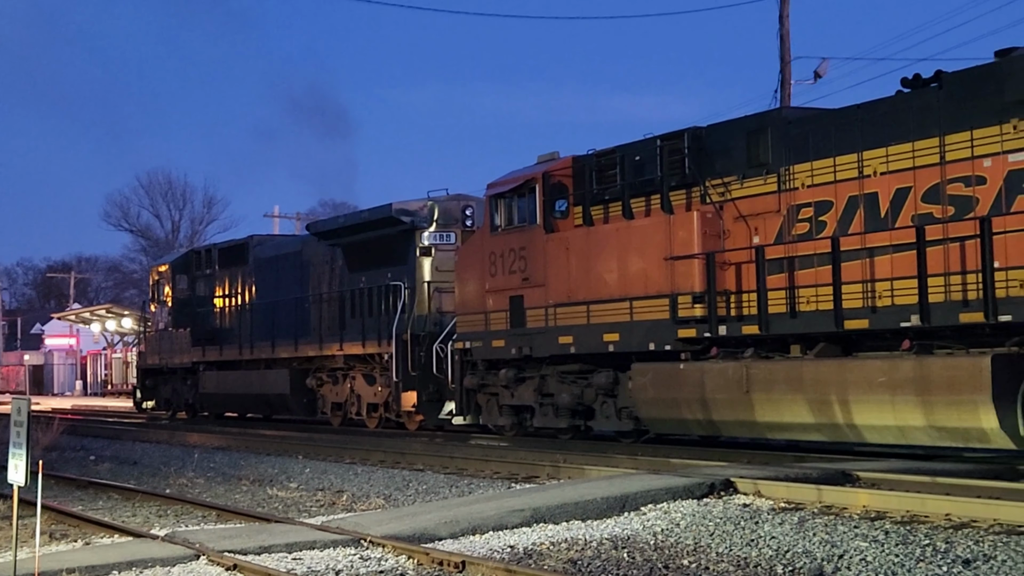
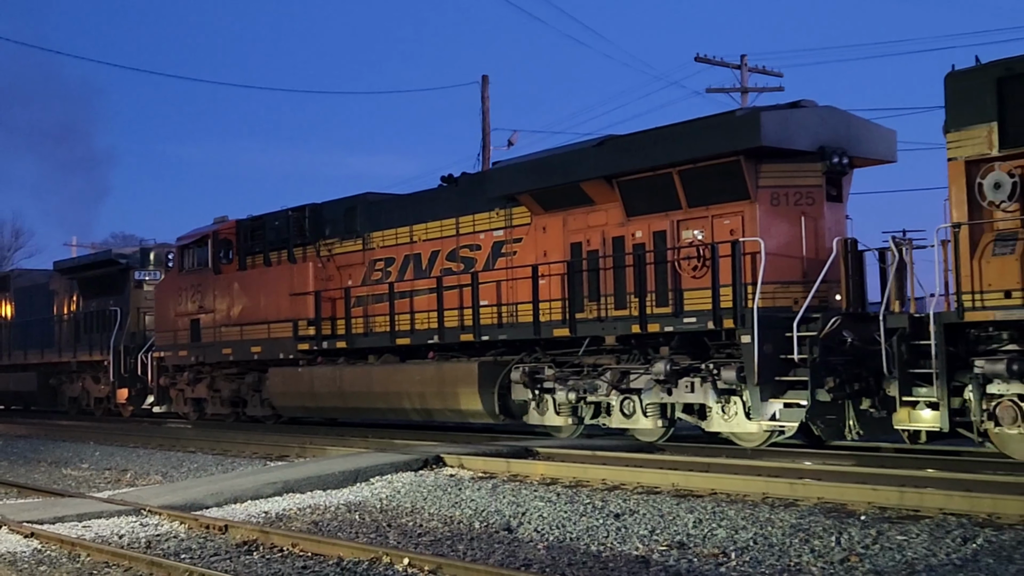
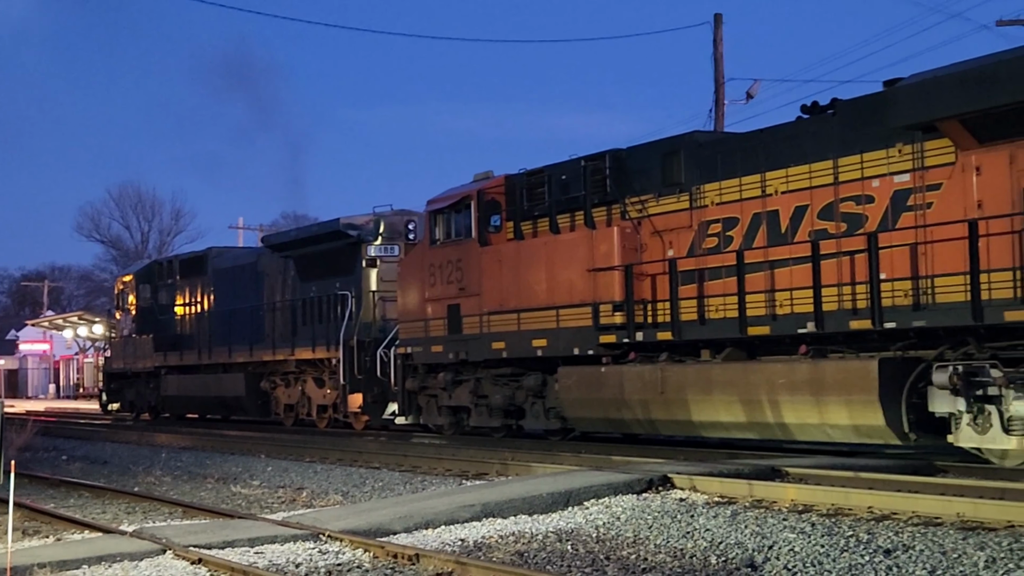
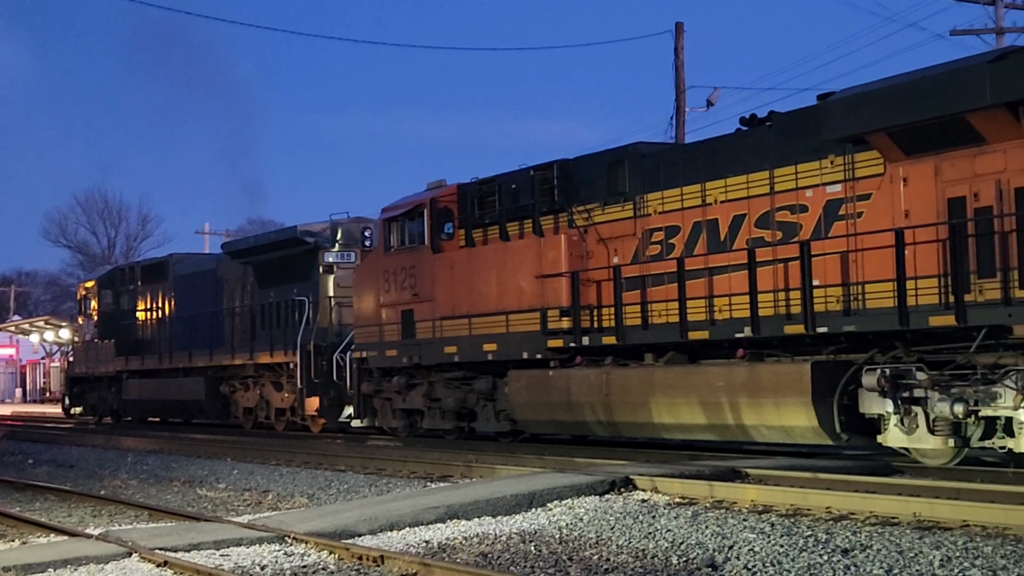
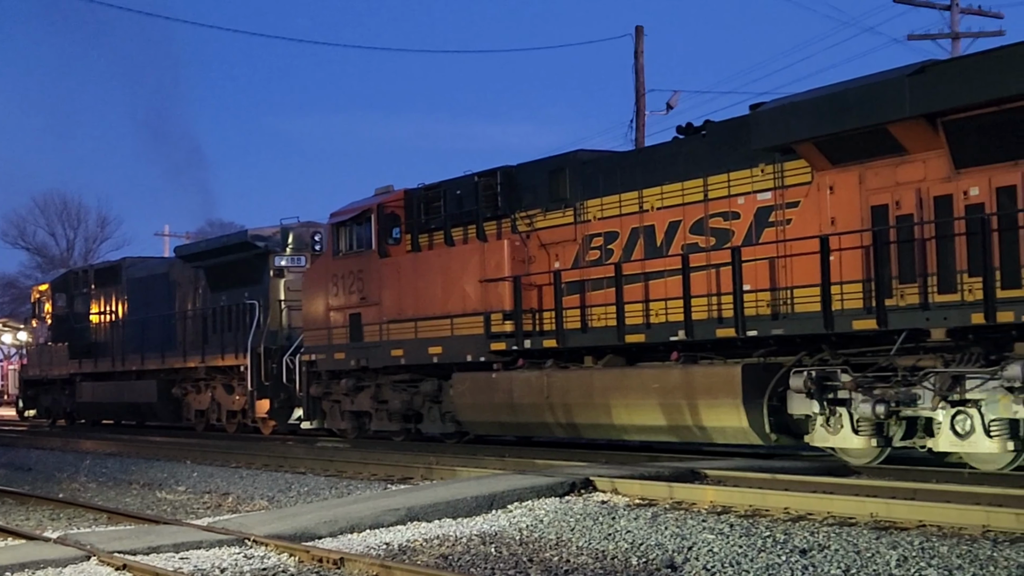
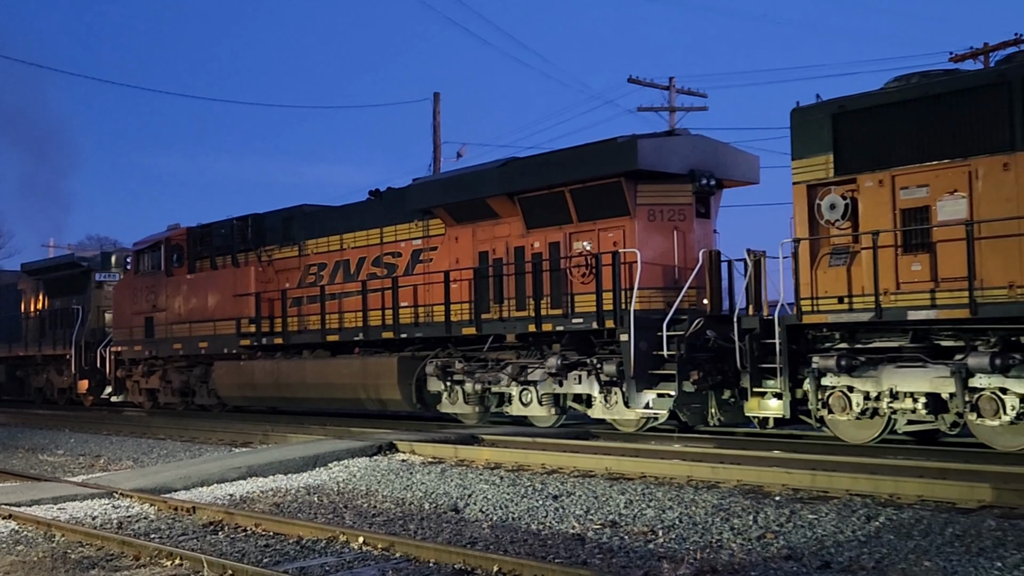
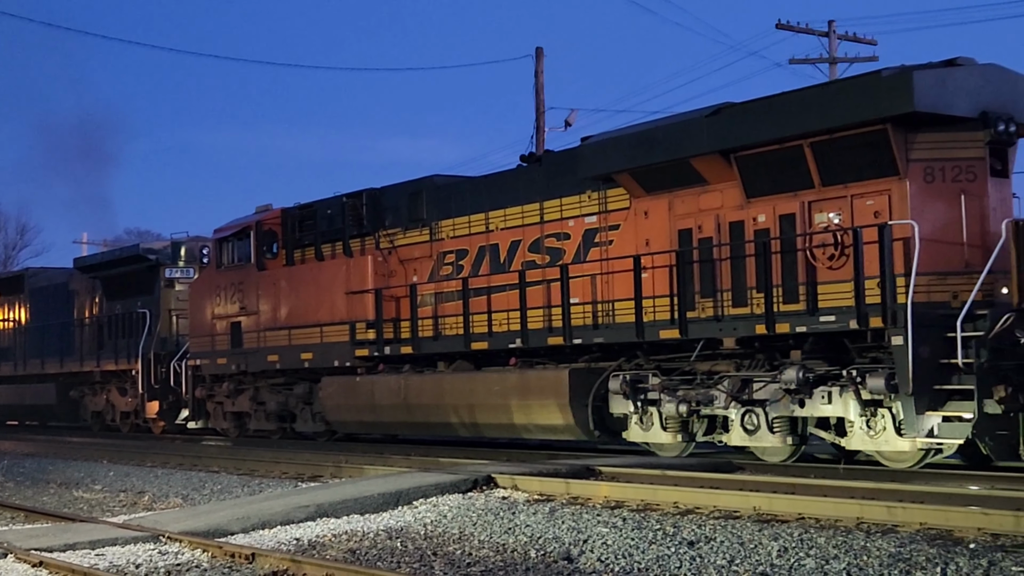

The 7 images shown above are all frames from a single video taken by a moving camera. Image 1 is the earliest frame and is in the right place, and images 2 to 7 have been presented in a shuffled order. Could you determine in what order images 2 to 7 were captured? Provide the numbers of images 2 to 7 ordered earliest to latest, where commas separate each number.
3, 4, 5, 7, 2, 6
